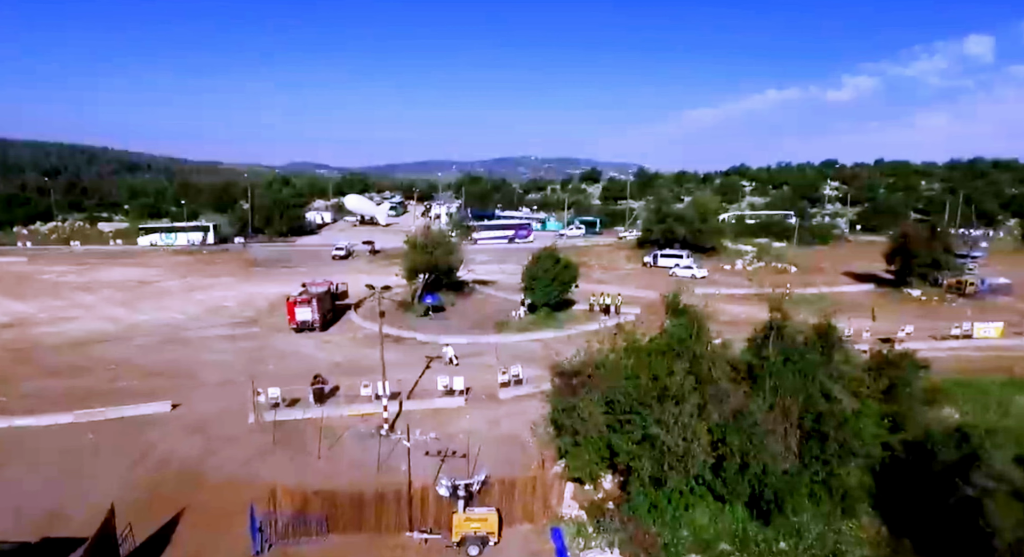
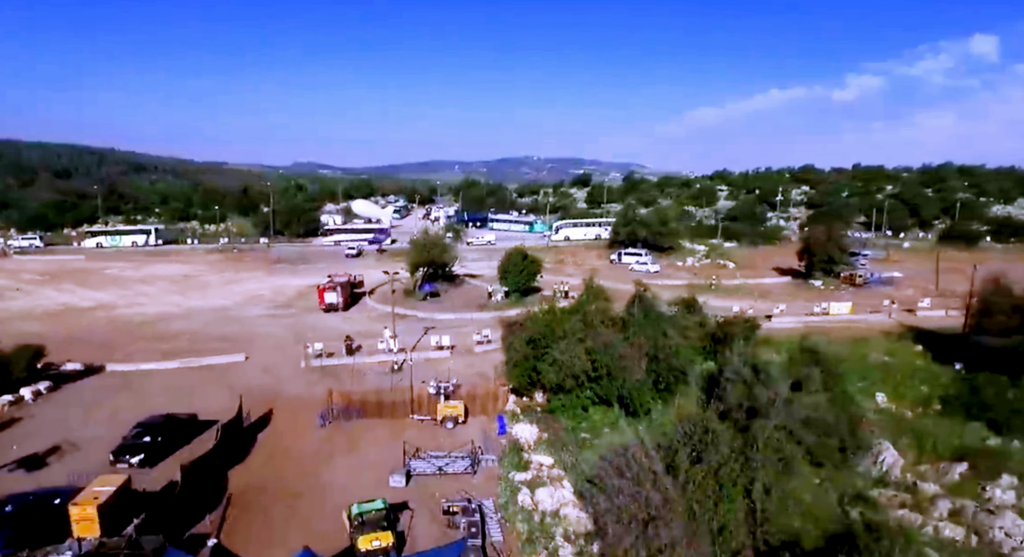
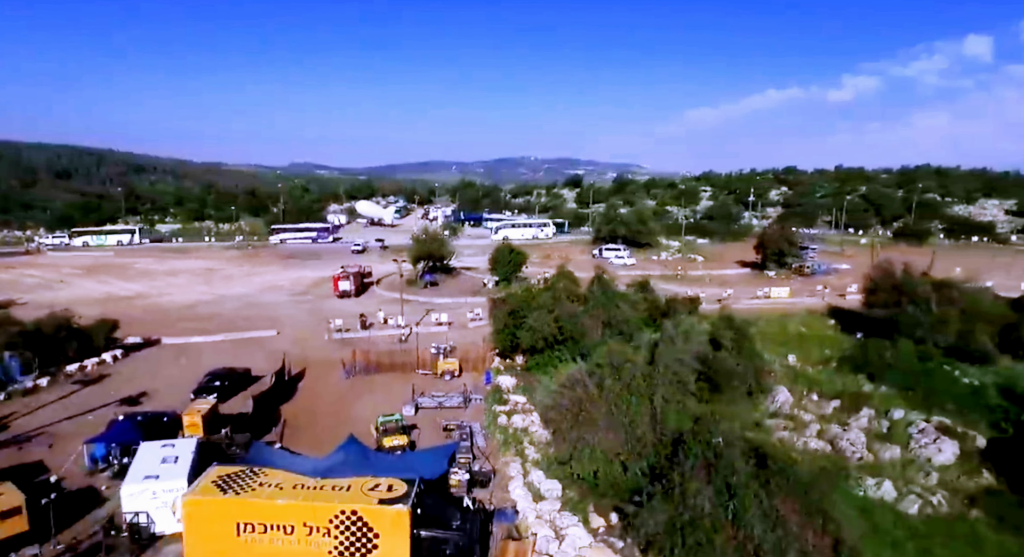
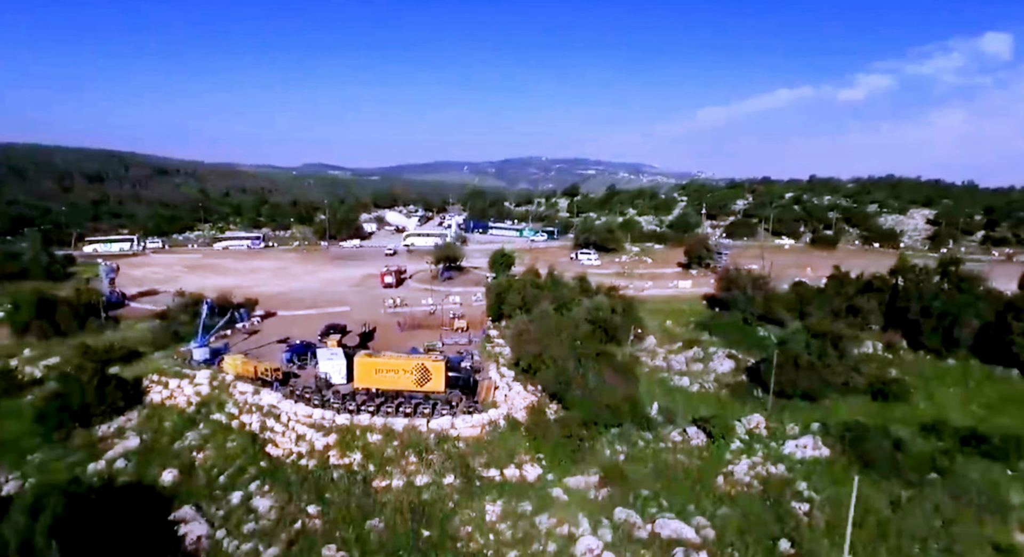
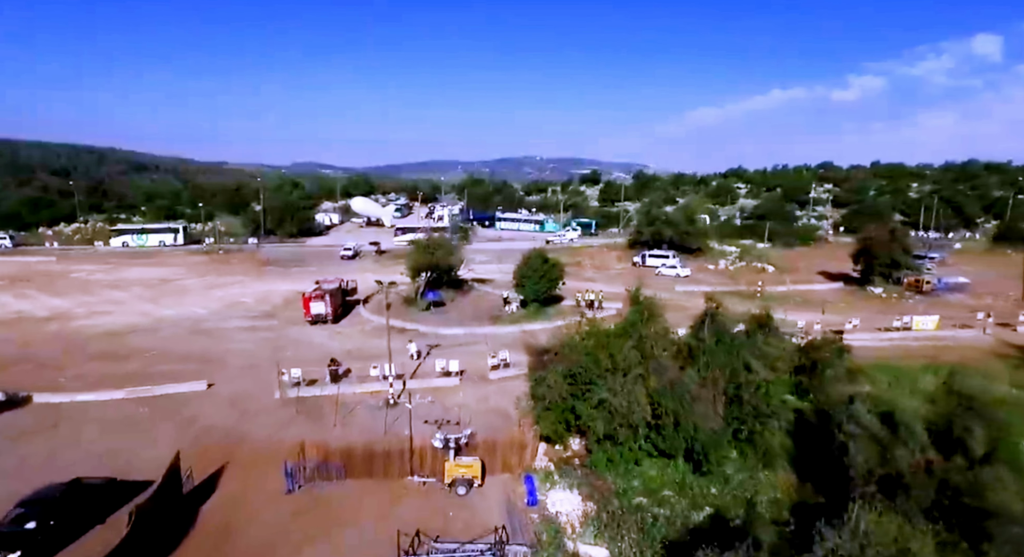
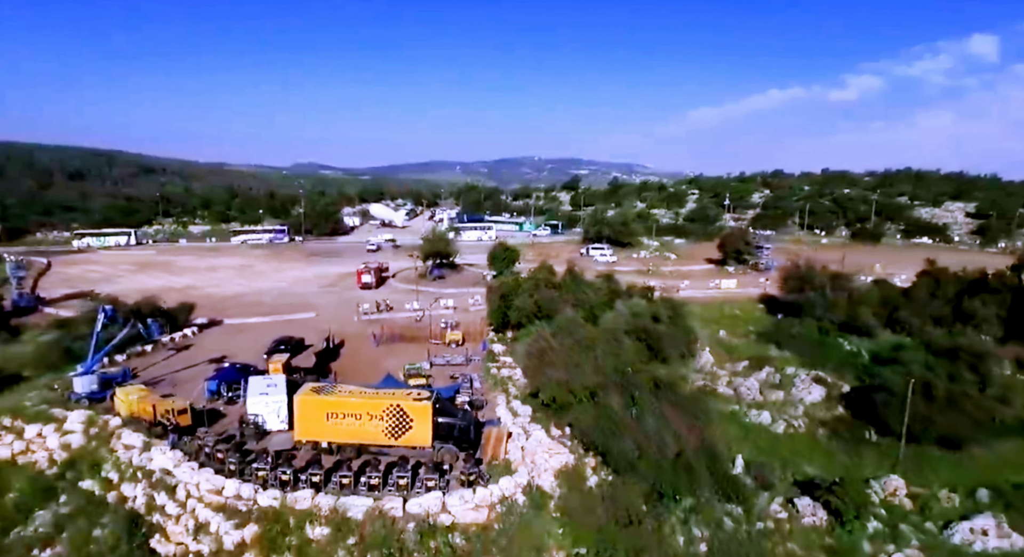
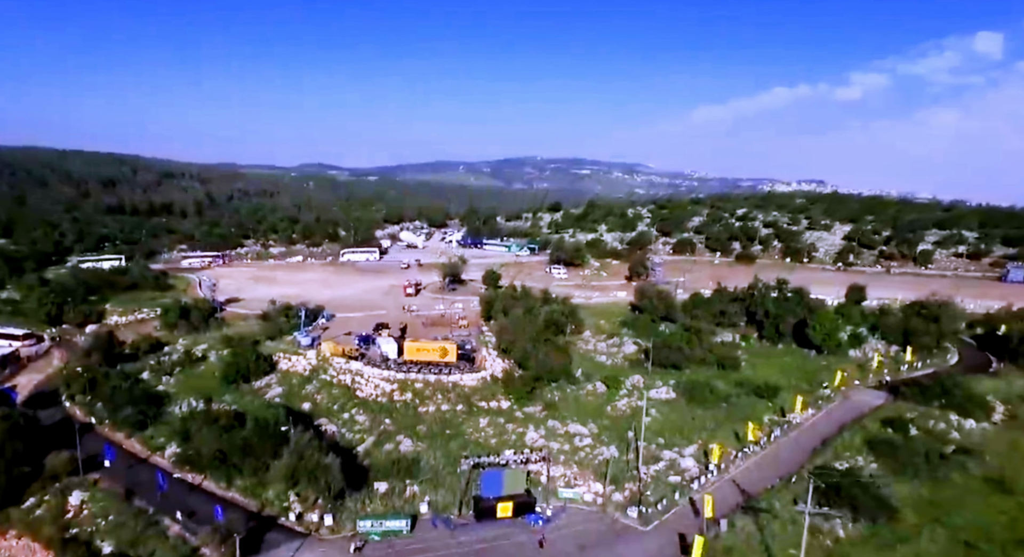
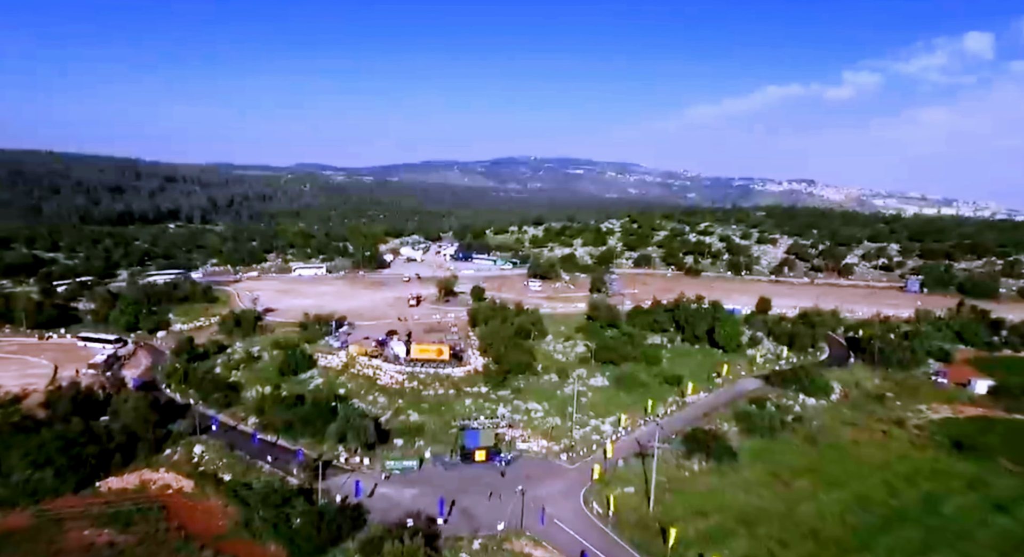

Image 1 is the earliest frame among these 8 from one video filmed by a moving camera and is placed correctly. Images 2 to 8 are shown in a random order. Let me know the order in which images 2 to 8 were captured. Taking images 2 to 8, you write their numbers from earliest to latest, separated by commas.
5, 2, 3, 6, 4, 7, 8
